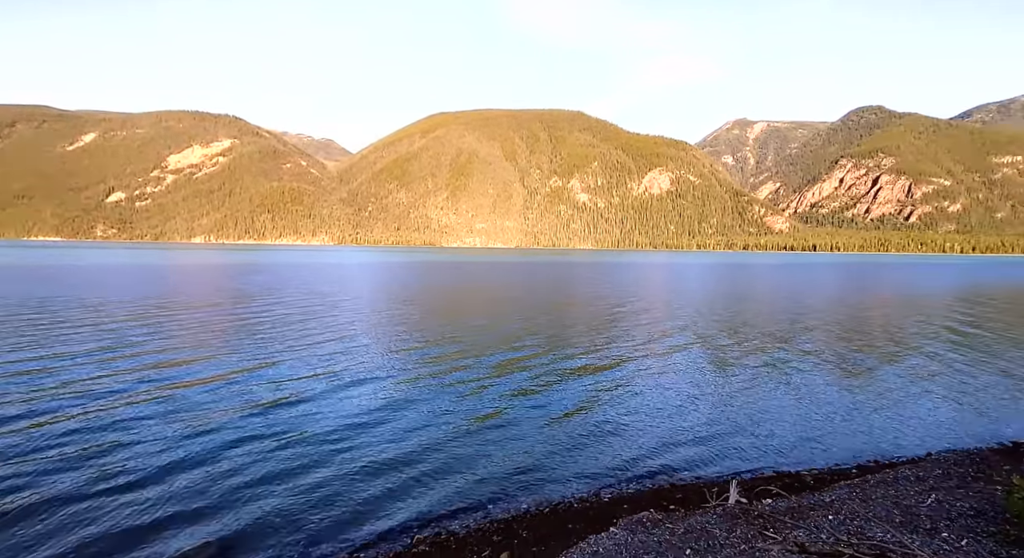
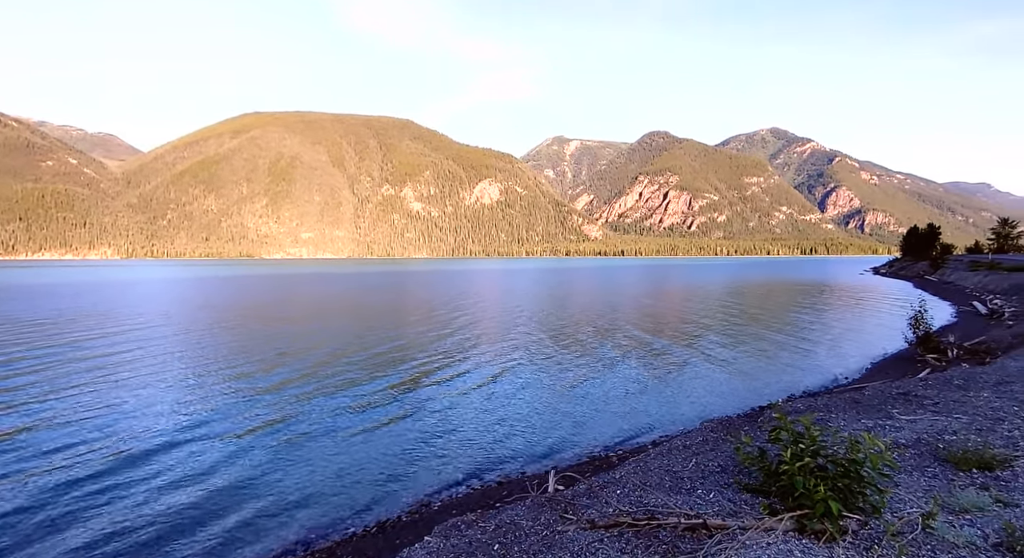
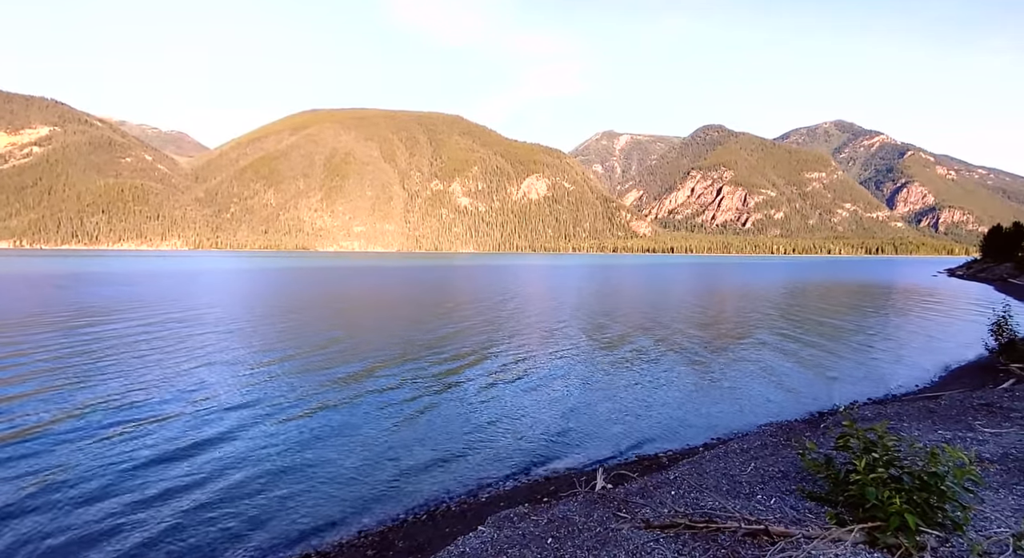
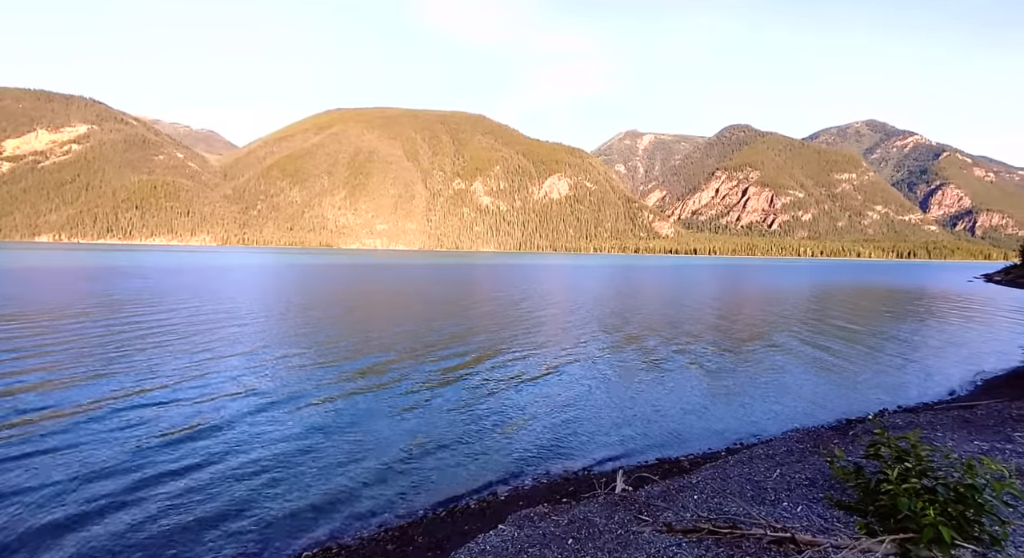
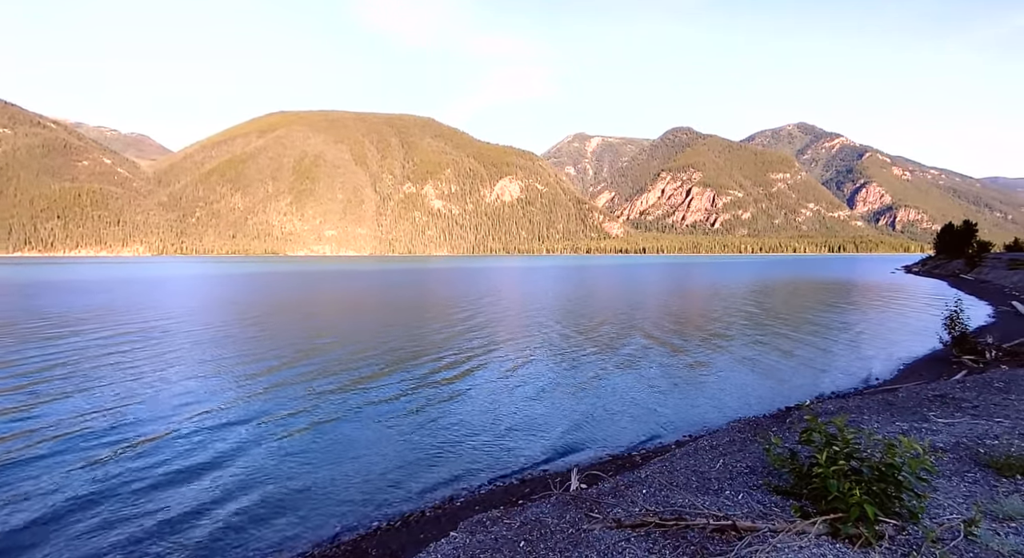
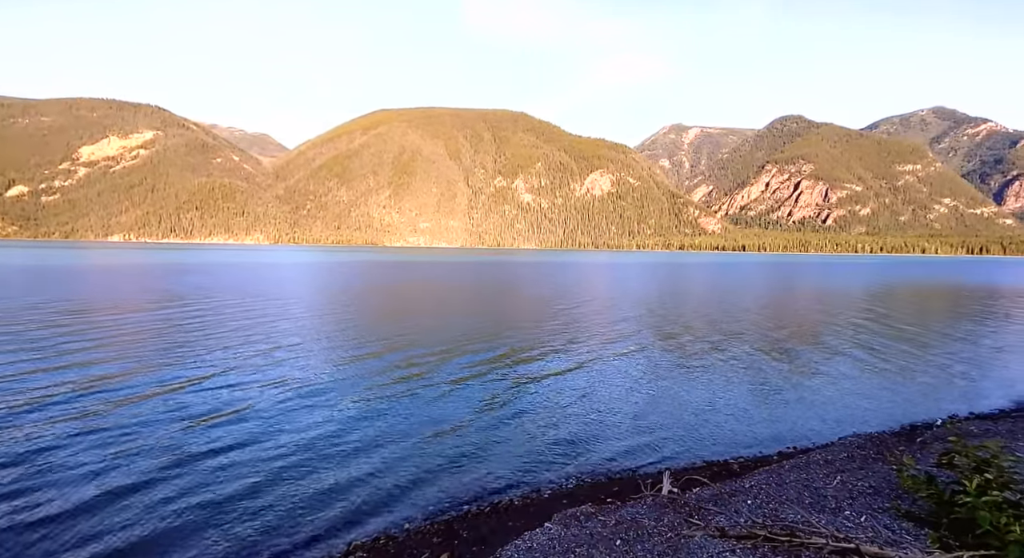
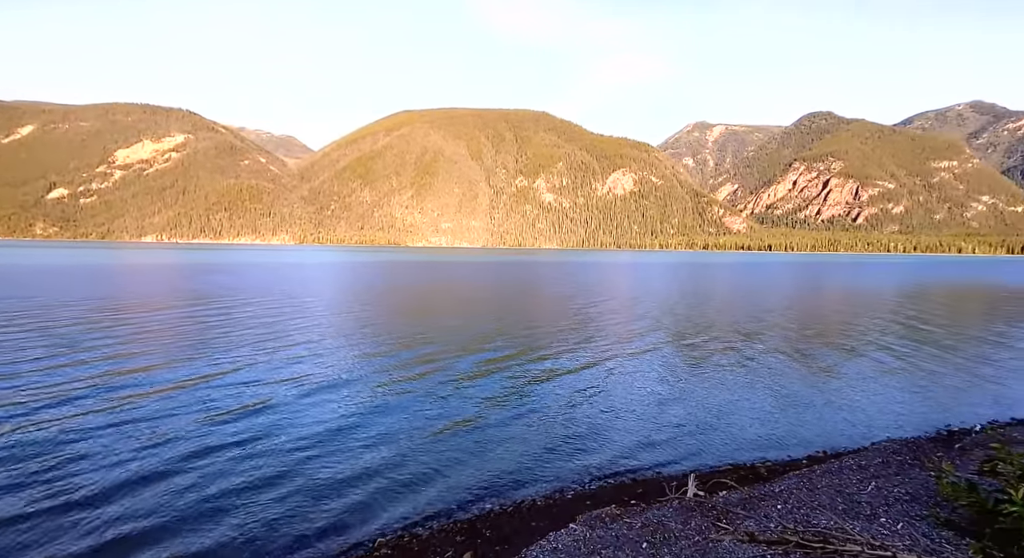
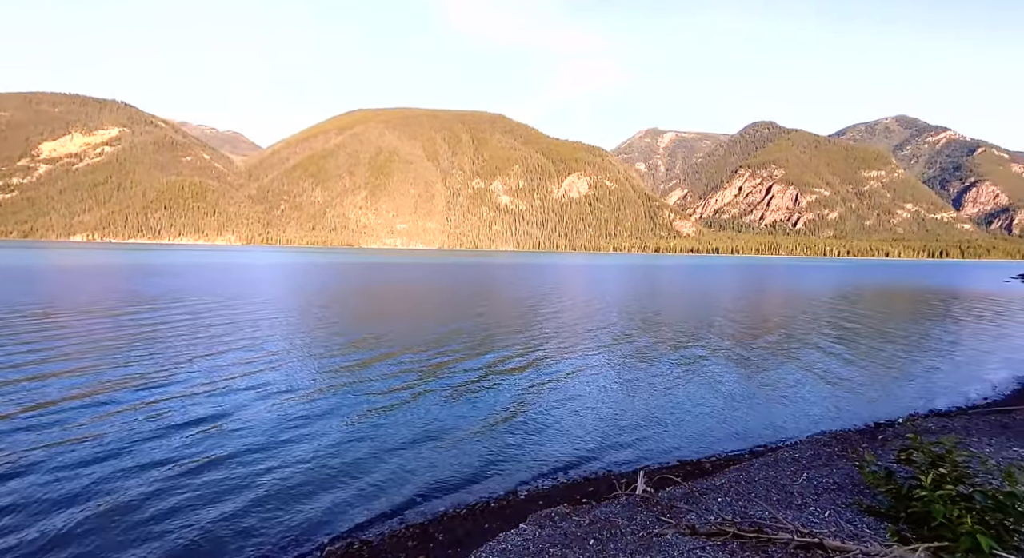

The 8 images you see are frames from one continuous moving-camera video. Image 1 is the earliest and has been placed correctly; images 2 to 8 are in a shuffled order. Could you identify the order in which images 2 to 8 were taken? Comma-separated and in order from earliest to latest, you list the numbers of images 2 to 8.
7, 6, 8, 4, 3, 5, 2
